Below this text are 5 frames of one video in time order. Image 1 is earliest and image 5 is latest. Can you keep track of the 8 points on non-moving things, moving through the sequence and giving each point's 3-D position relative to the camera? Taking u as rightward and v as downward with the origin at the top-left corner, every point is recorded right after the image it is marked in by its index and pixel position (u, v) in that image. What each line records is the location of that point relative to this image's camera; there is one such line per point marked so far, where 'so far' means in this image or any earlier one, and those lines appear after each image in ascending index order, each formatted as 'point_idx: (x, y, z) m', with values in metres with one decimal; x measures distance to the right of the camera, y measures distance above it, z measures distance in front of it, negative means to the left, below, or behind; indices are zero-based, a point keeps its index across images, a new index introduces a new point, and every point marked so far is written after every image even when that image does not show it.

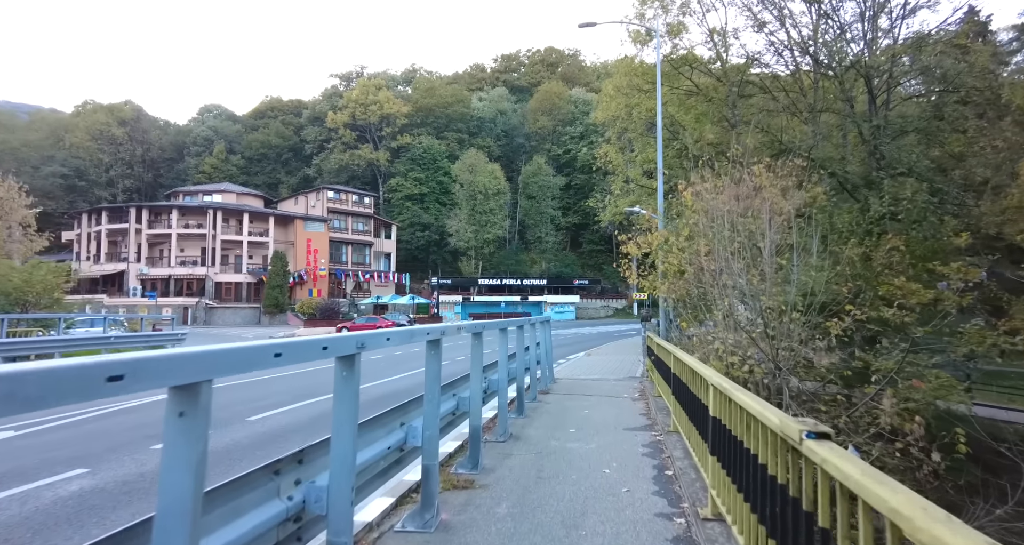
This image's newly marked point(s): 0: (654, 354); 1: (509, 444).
0: (+2.5, -1.5, +9.8) m
1: (0.0, -1.9, +6.1) m
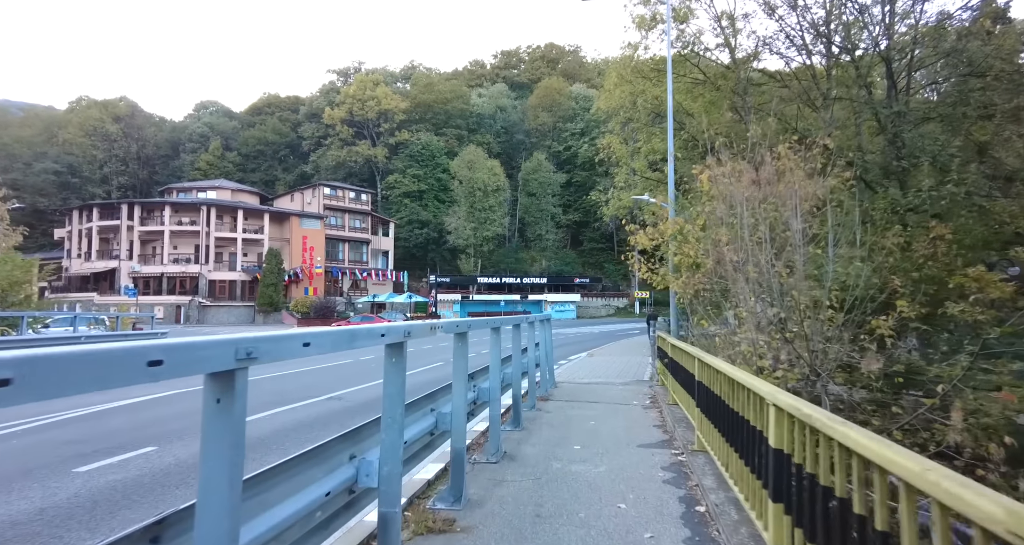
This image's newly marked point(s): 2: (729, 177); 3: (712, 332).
0: (+2.5, -1.4, +8.9) m
1: (-0.1, -1.8, +5.2) m
2: (+3.5, +1.5, +8.7) m
3: (+3.2, -0.9, +8.8) m
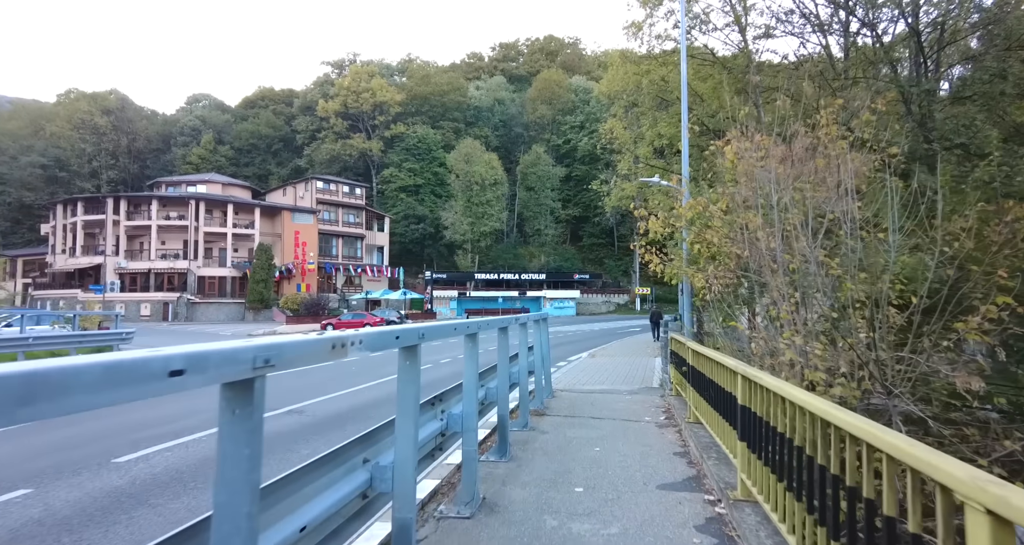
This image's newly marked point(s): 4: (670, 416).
0: (+2.3, -1.2, +7.5) m
1: (-0.2, -1.7, +3.8) m
2: (+3.3, +1.6, +7.3) m
3: (+3.1, -0.8, +7.5) m
4: (+2.1, -1.9, +7.3) m
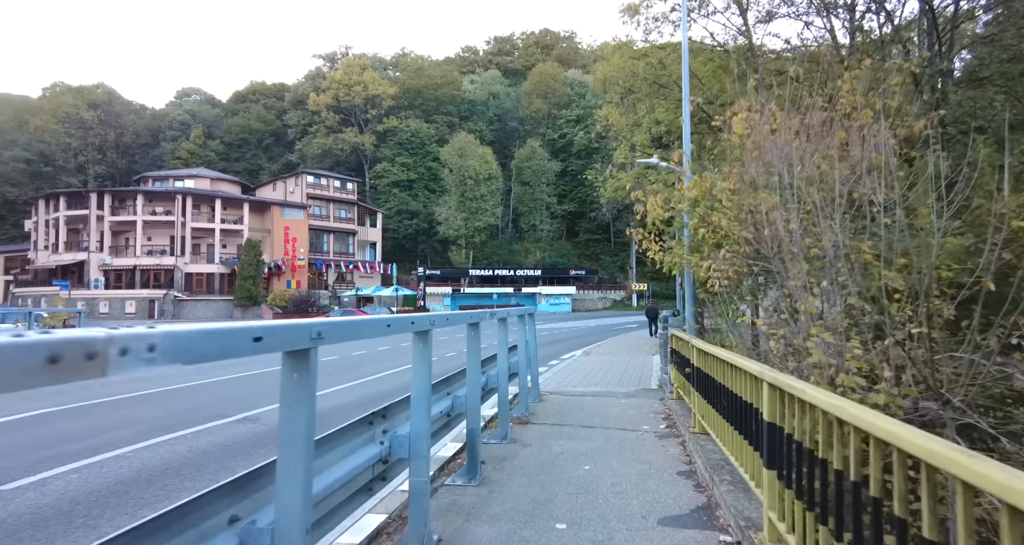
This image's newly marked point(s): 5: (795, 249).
0: (+2.1, -1.1, +6.6) m
1: (-0.4, -1.6, +2.9) m
2: (+3.1, +1.8, +6.4) m
3: (+2.8, -0.7, +6.6) m
4: (+1.8, -1.8, +6.4) m
5: (+2.8, +0.2, +5.4) m
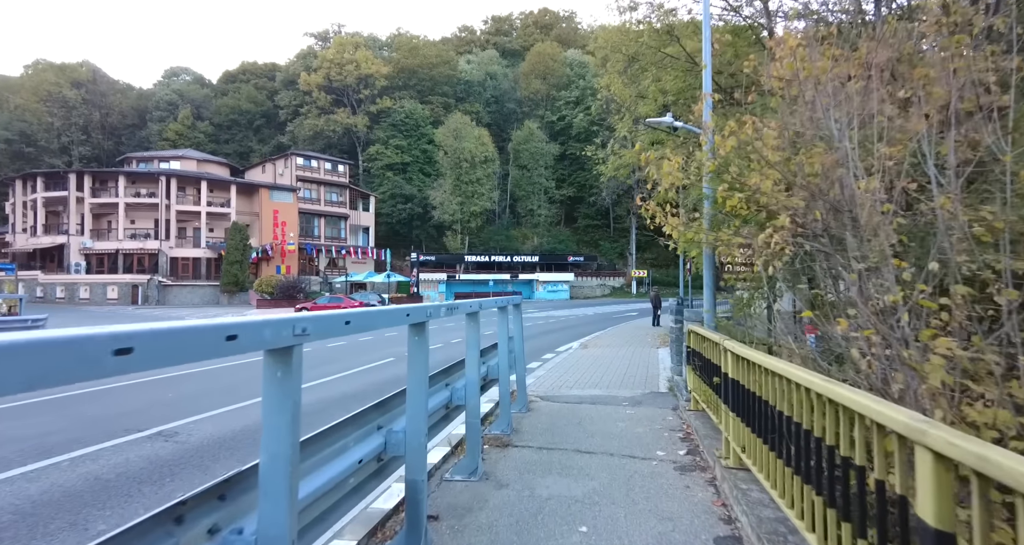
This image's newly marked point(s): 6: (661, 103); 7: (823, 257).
0: (+1.9, -0.9, +5.2) m
1: (-0.7, -1.5, +1.5) m
2: (+2.9, +1.9, +4.9) m
3: (+2.6, -0.5, +5.1) m
4: (+1.6, -1.6, +5.0) m
5: (+2.6, +0.4, +3.9) m
6: (+4.7, +5.3, +17.5) m
7: (+2.7, +0.2, +4.8) m
